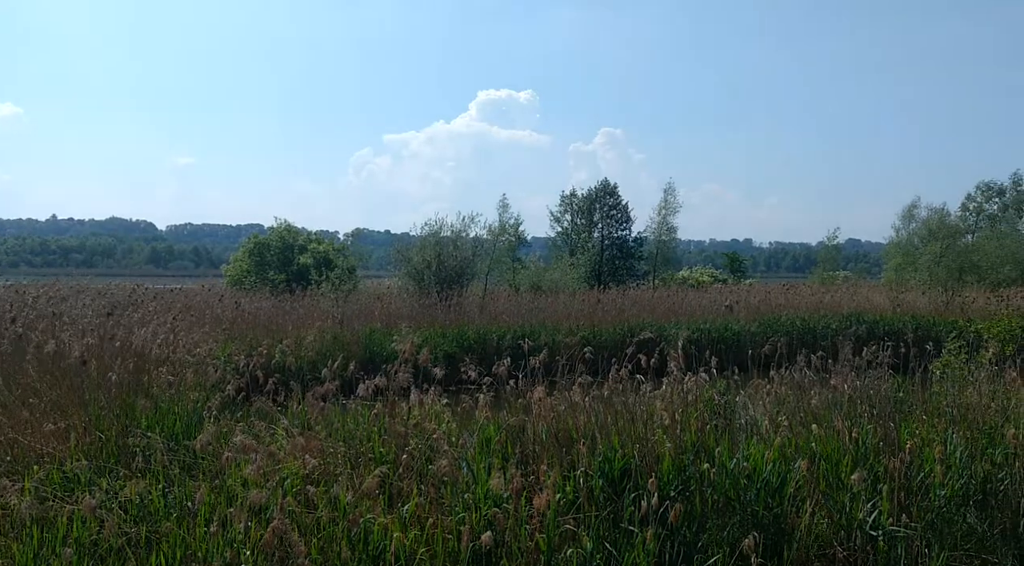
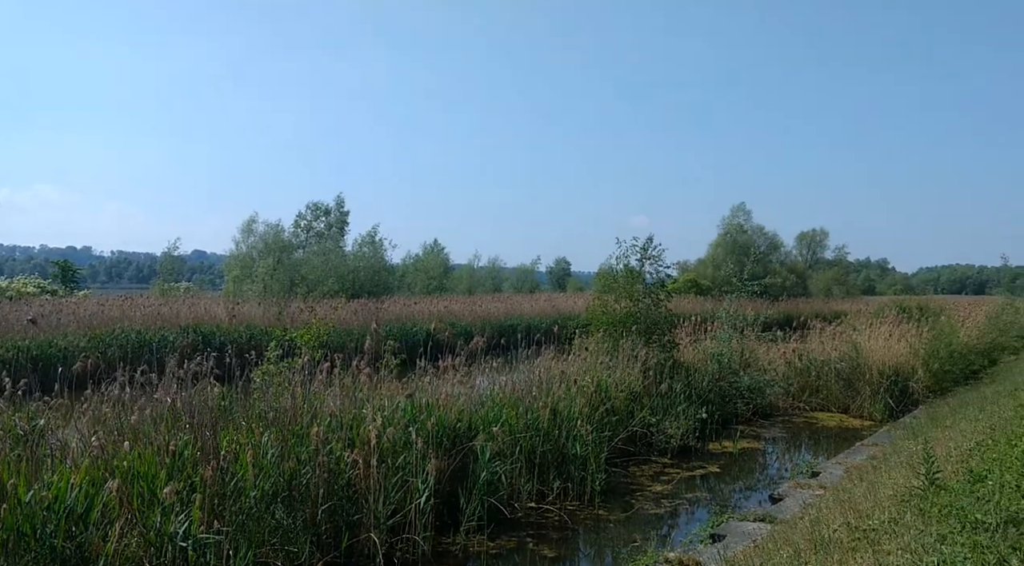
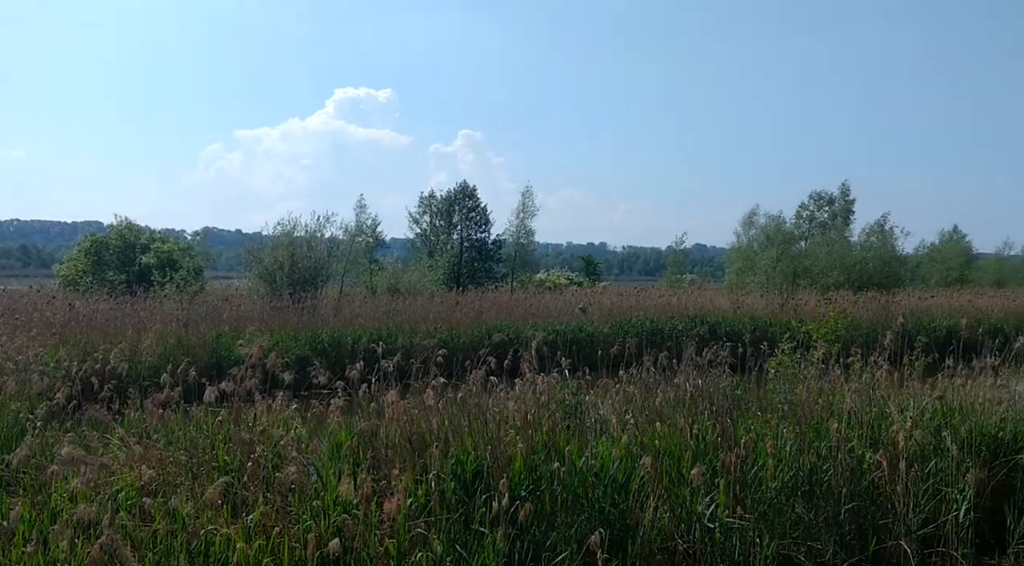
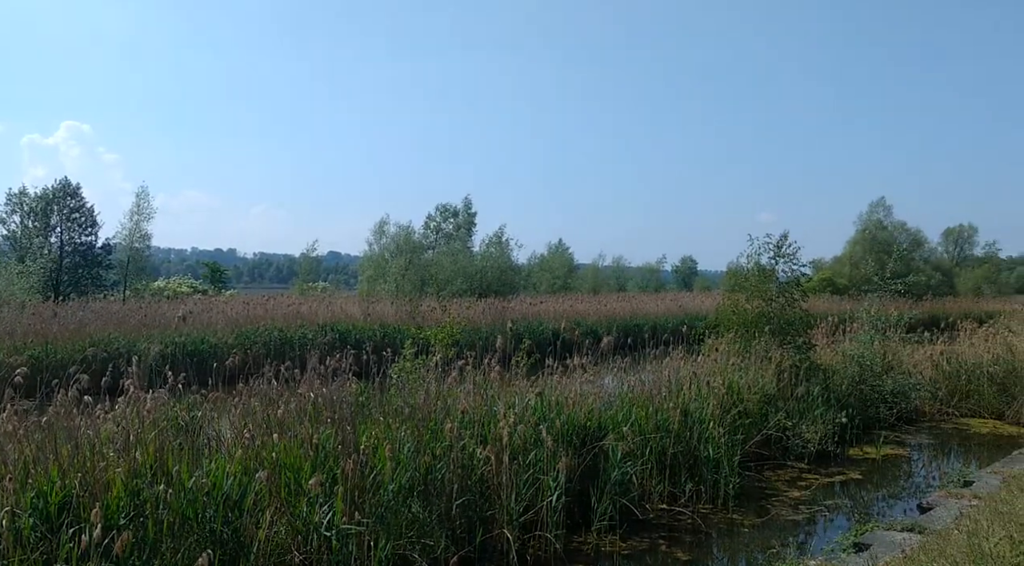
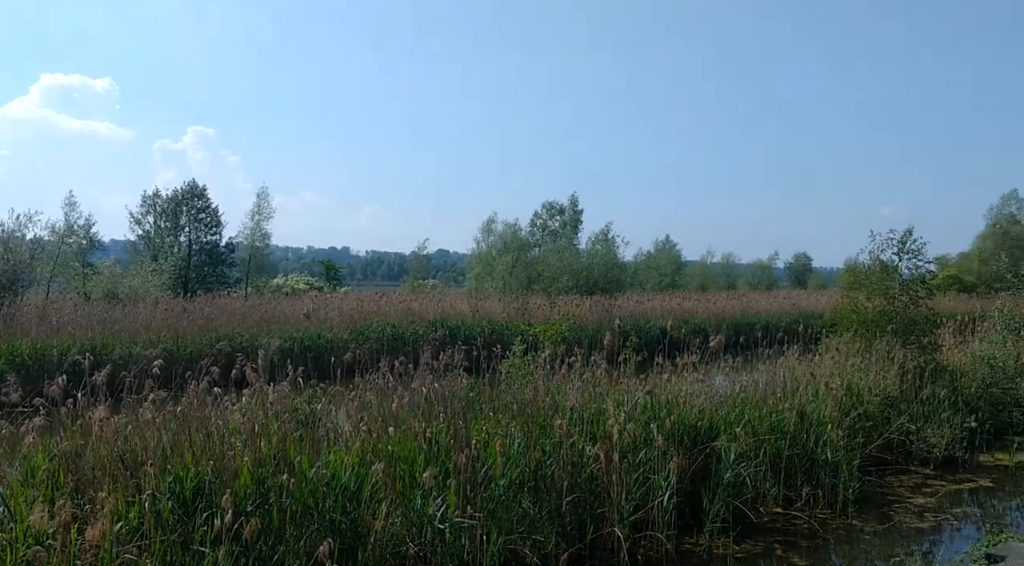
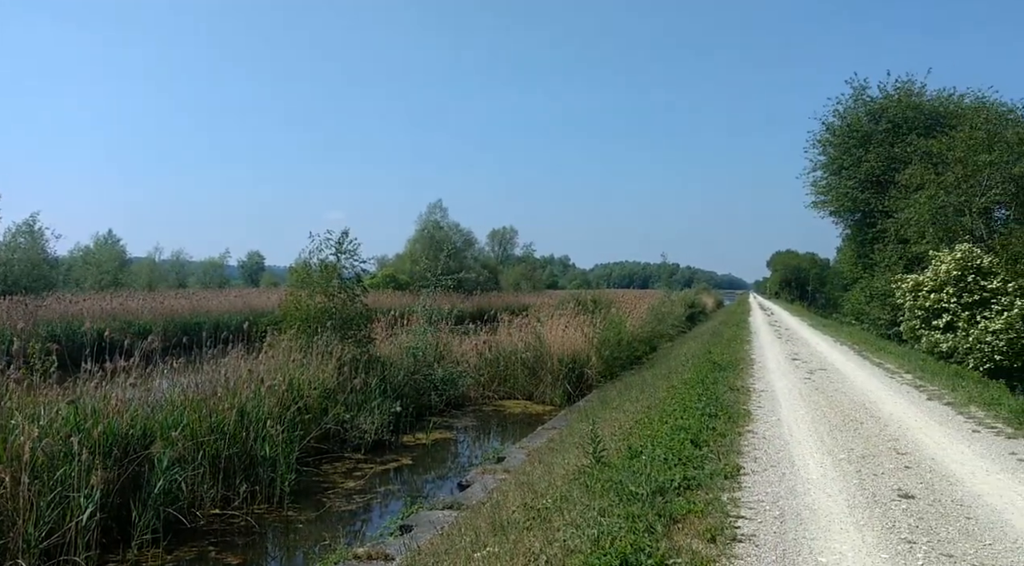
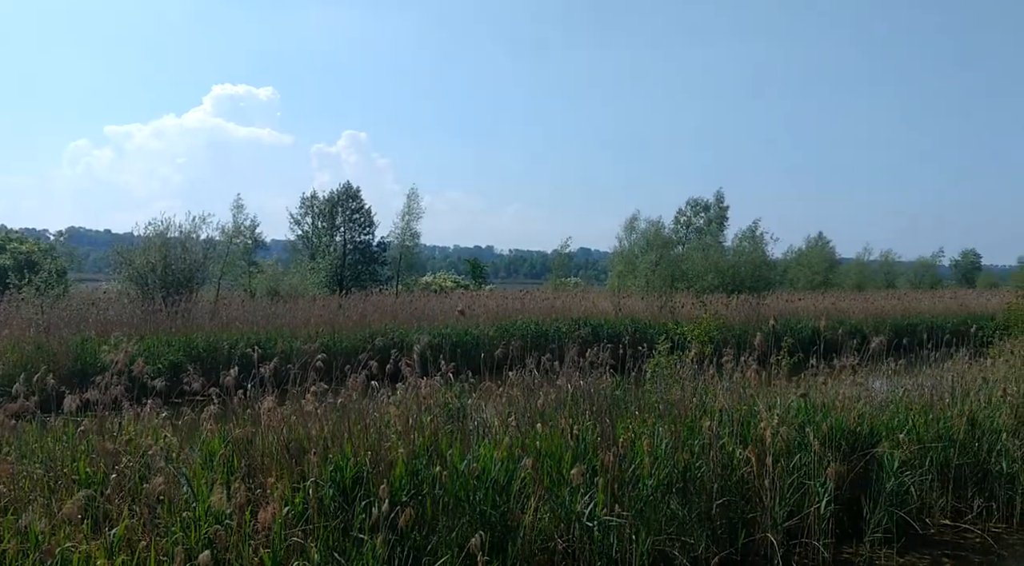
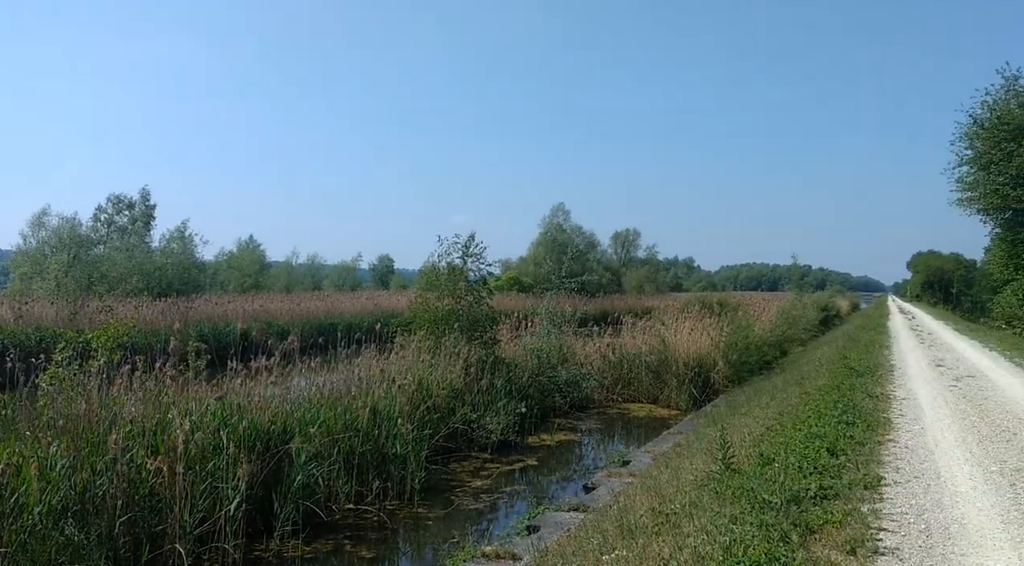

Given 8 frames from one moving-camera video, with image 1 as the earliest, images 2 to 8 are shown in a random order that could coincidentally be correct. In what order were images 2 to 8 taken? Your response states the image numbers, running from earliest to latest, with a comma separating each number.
3, 7, 5, 4, 2, 8, 6
